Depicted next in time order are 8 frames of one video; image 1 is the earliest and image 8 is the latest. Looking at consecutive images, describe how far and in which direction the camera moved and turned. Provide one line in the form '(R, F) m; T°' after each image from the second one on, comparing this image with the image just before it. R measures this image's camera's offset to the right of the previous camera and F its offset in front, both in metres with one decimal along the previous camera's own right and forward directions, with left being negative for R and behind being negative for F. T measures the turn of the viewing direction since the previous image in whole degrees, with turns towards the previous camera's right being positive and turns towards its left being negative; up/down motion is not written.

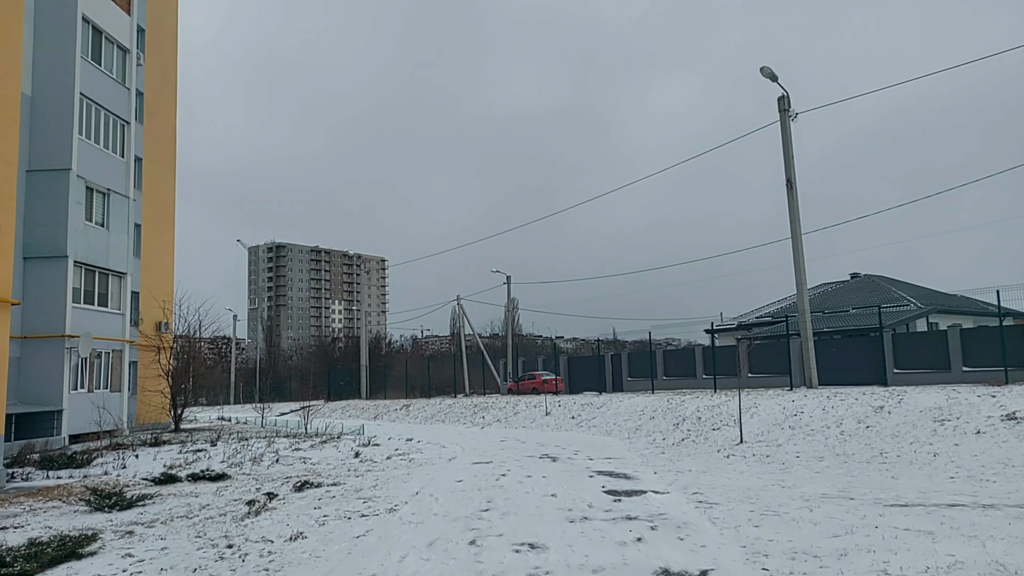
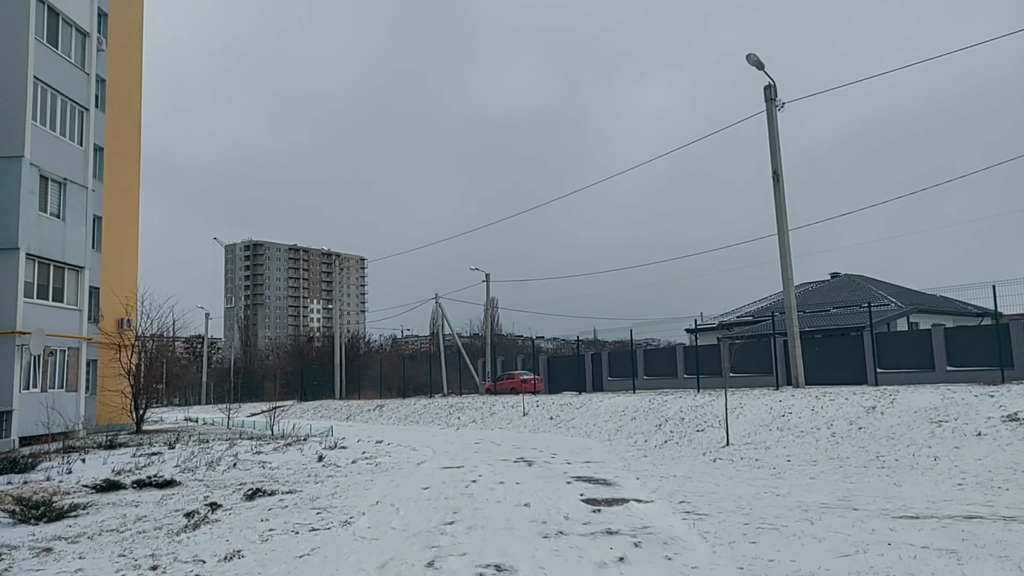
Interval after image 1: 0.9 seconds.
(+0.1, +0.9) m; +2°
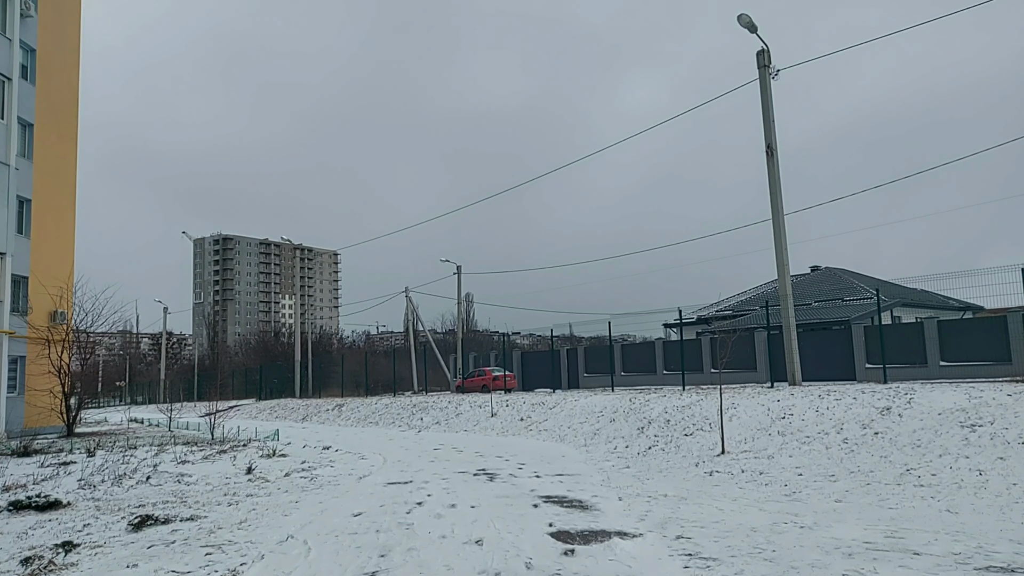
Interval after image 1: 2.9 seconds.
(+0.3, +2.0) m; +2°
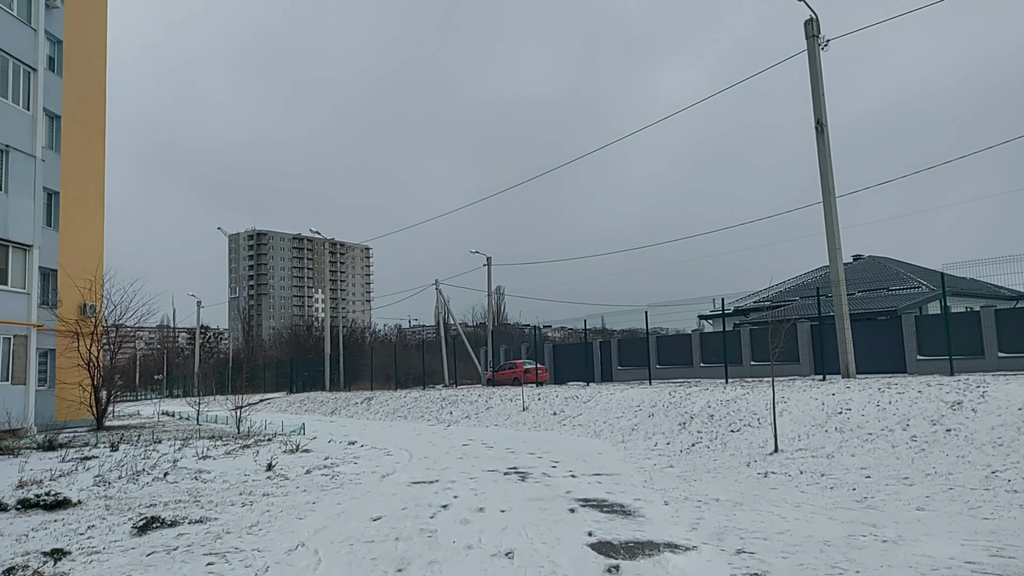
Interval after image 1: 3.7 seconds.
(0.0, +0.8) m; -2°
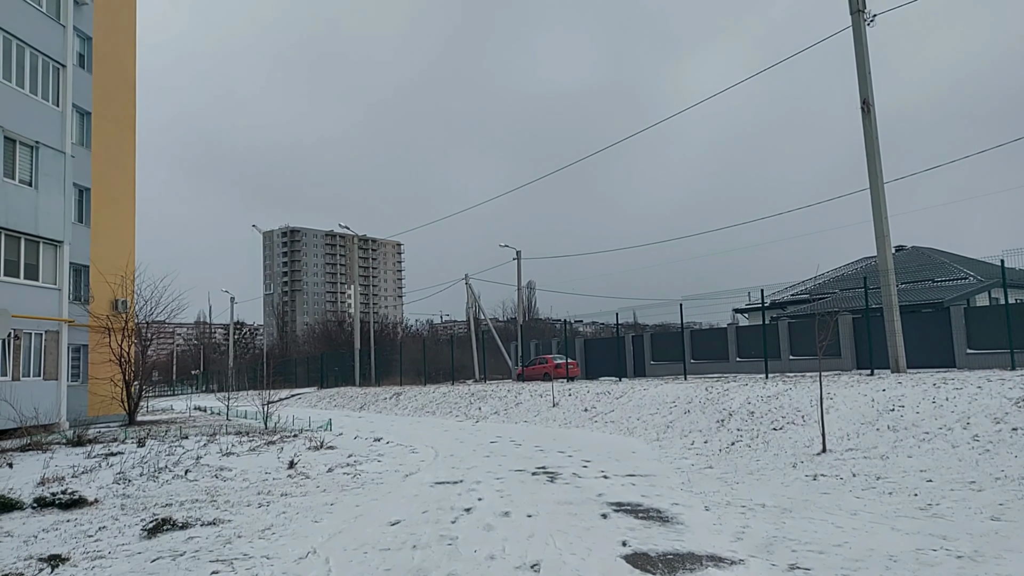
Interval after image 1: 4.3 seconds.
(0.0, +0.5) m; -2°
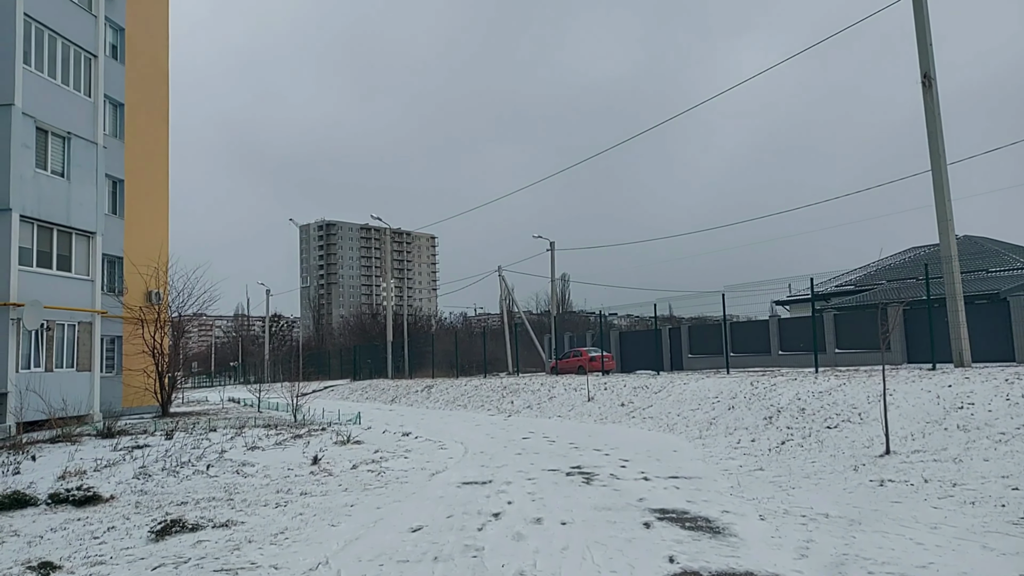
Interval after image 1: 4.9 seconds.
(0.0, +0.7) m; -3°
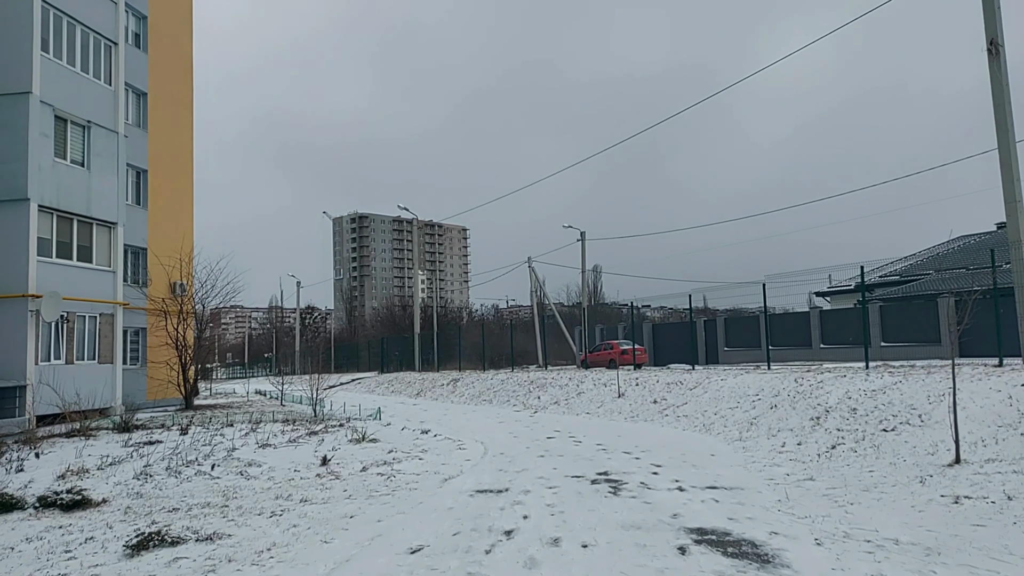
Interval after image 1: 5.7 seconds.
(+0.1, +0.9) m; -3°
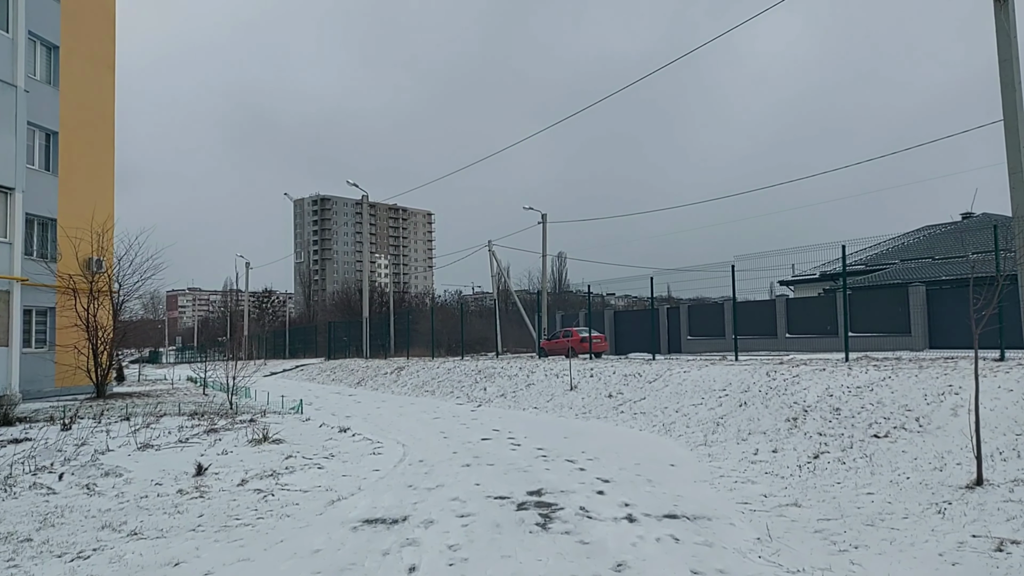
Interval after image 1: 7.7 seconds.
(+0.5, +1.9) m; +3°
